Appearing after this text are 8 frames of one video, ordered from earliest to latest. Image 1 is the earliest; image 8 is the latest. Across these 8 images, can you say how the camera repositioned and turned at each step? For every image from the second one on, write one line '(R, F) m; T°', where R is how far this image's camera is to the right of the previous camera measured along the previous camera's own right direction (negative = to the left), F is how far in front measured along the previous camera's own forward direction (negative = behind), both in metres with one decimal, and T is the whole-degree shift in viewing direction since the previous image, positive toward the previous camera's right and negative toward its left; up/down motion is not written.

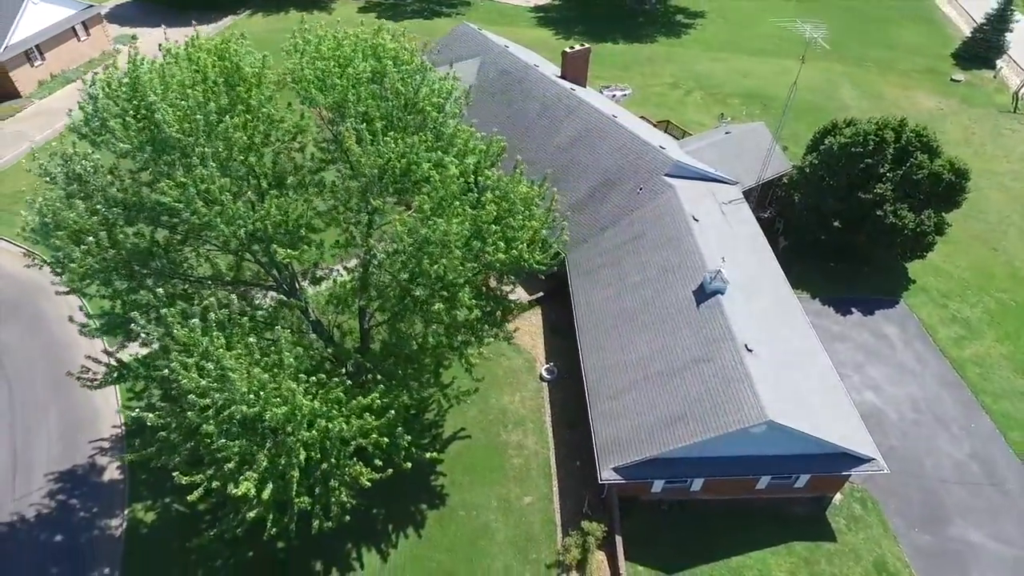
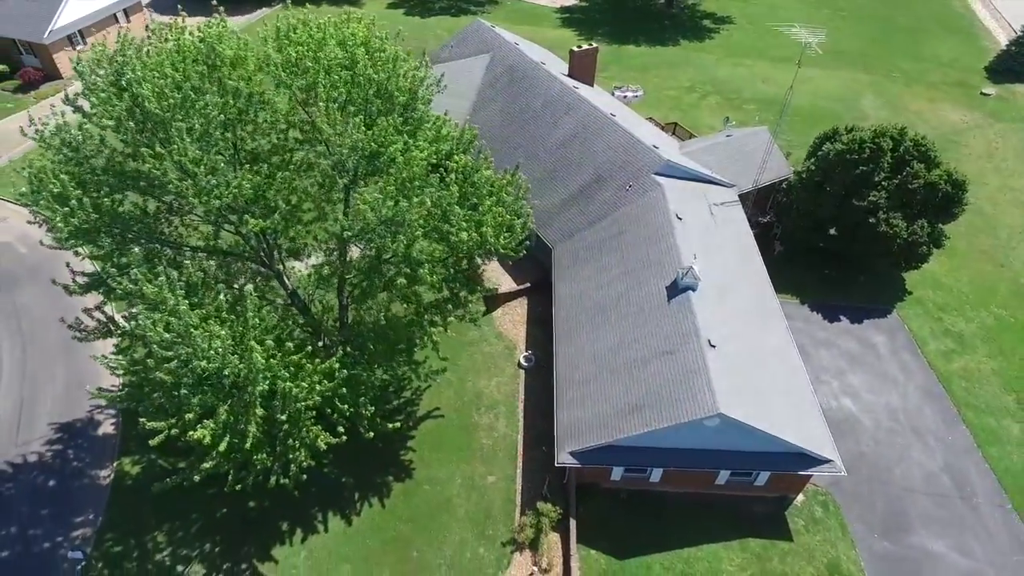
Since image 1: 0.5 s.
(+2.4, -0.7) m; -3°
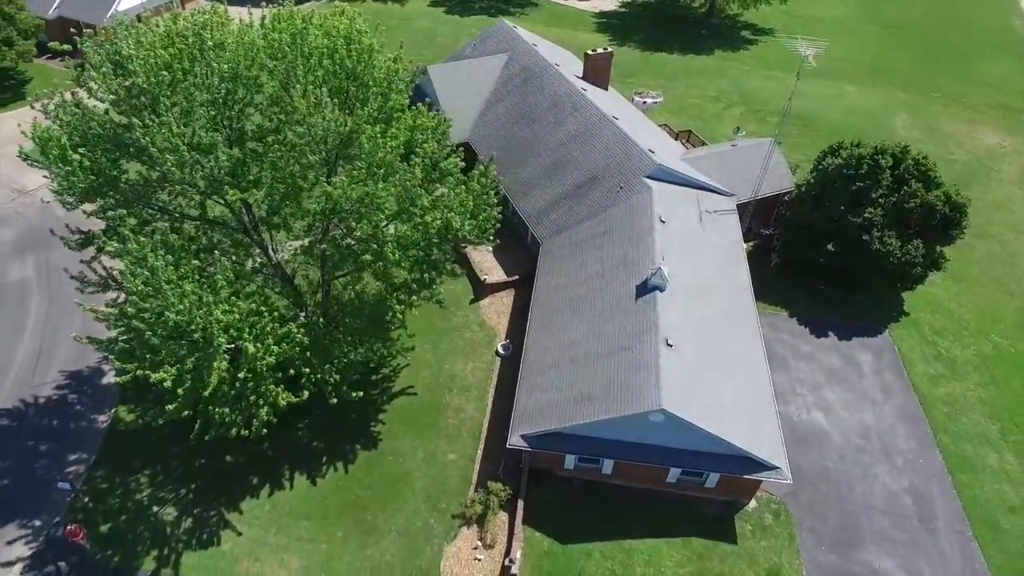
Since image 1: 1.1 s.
(+3.2, -0.9) m; -4°
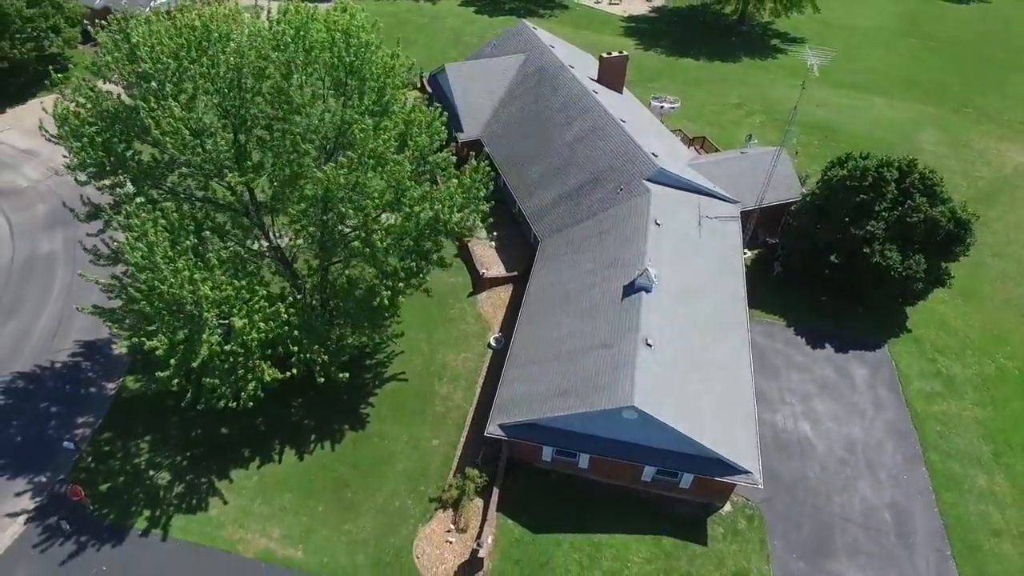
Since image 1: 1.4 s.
(+1.9, -0.6) m; -3°
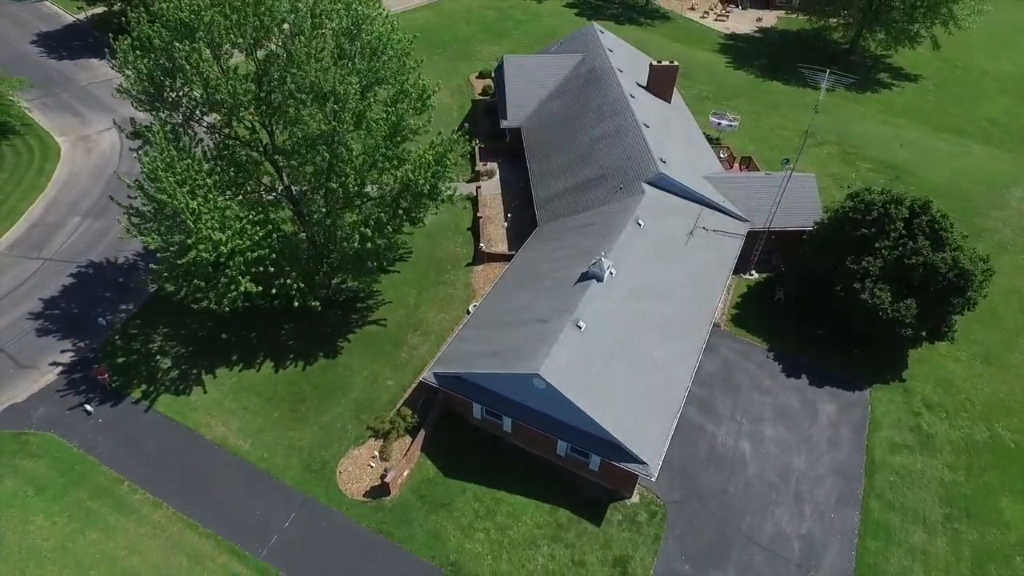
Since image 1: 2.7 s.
(+7.1, -1.5) m; -10°
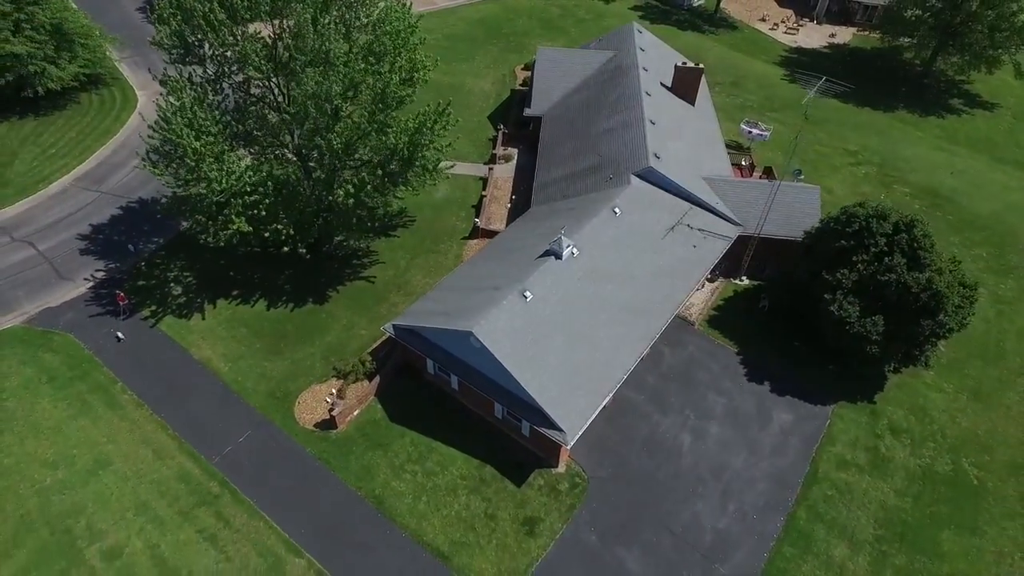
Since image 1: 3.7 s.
(+5.6, -1.2) m; -7°
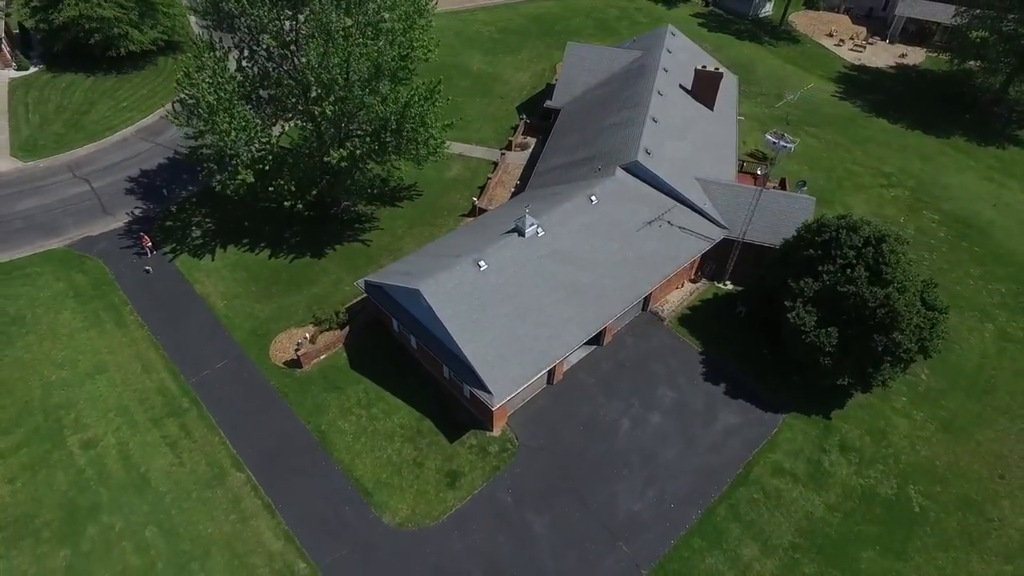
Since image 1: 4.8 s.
(+5.7, -1.2) m; -7°
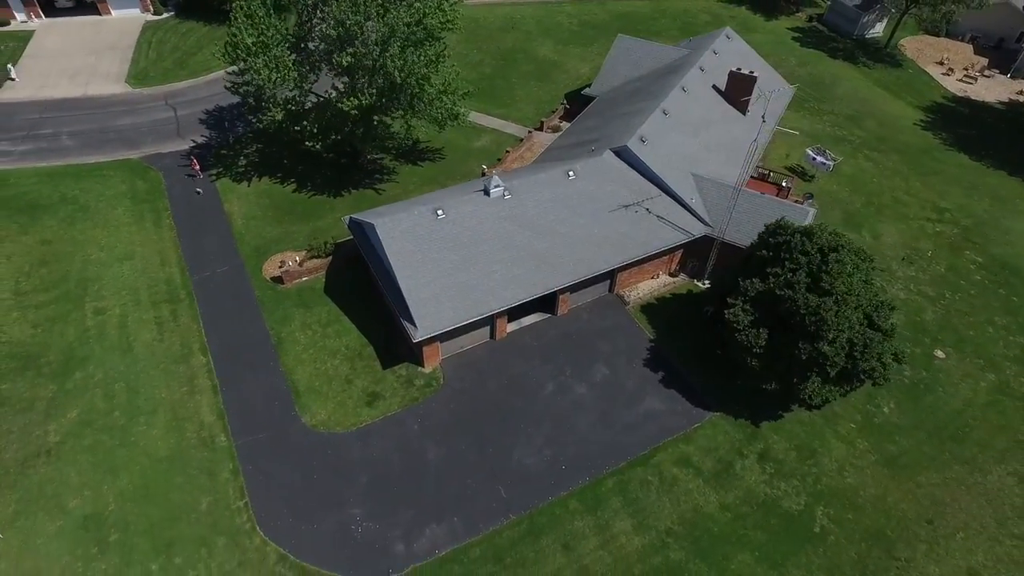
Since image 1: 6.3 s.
(+8.3, -1.0) m; -10°
